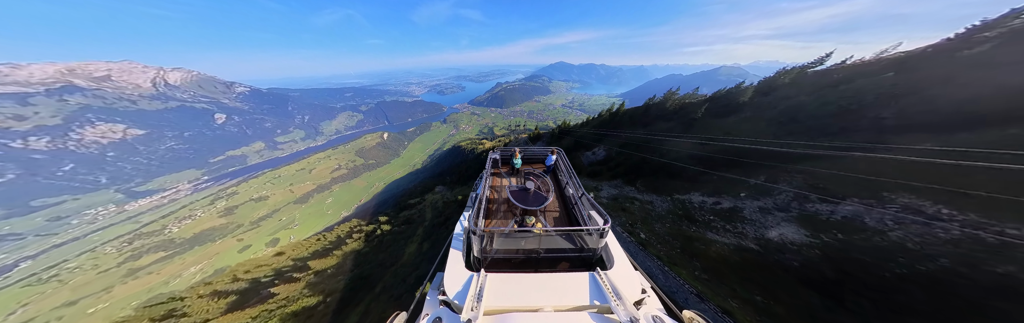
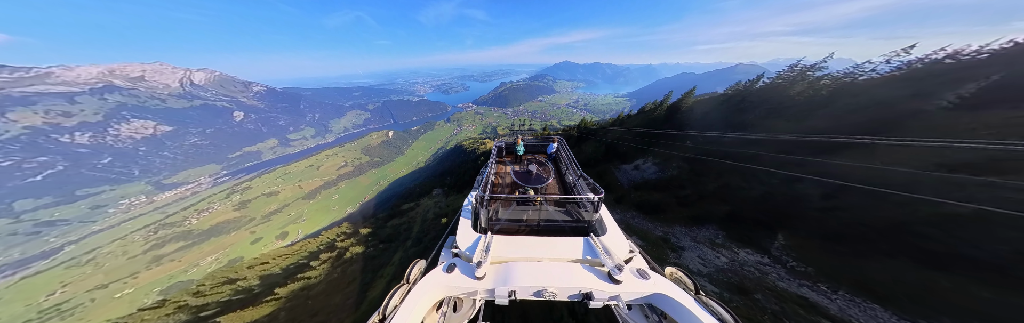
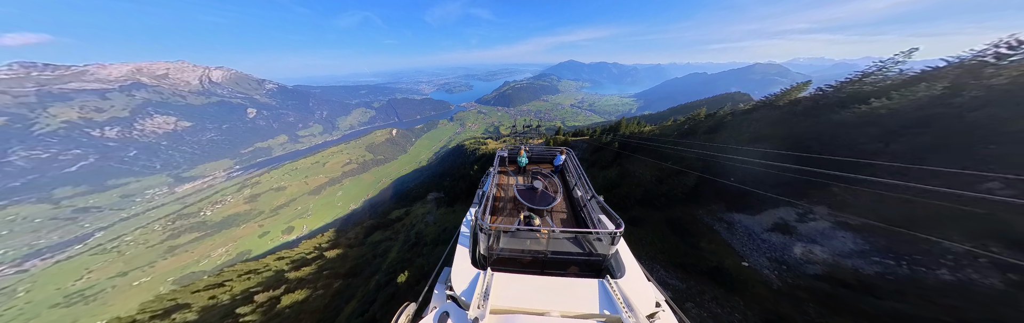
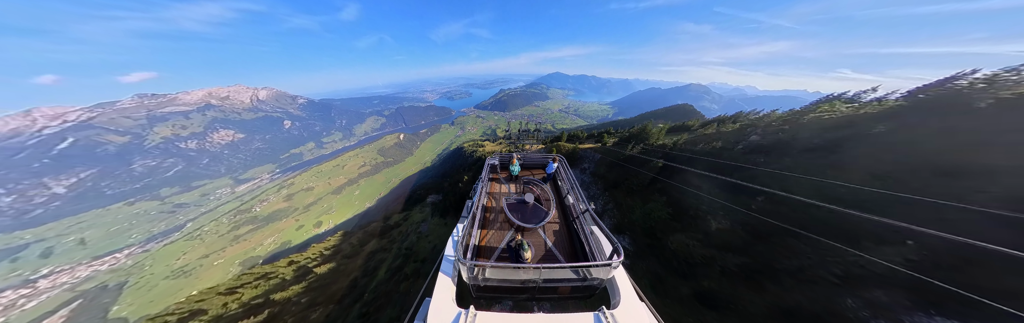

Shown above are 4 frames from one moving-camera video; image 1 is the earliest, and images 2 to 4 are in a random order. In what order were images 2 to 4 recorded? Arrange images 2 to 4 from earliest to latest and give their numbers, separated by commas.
2, 3, 4
